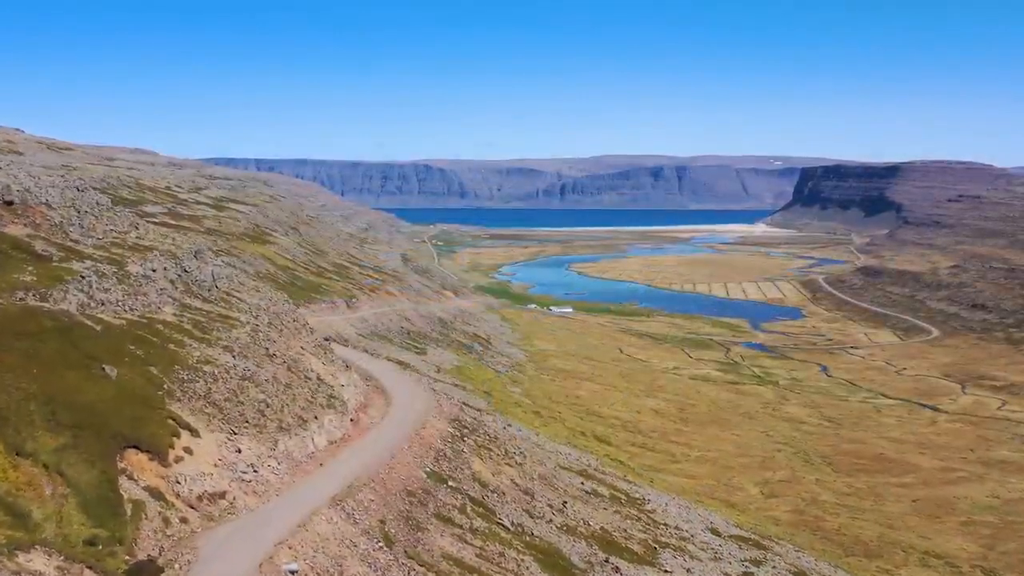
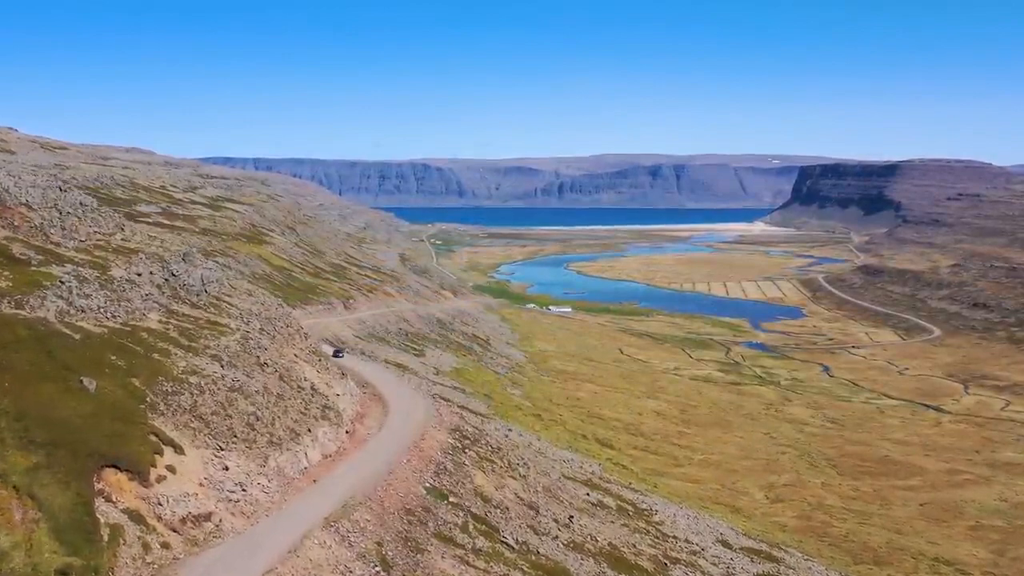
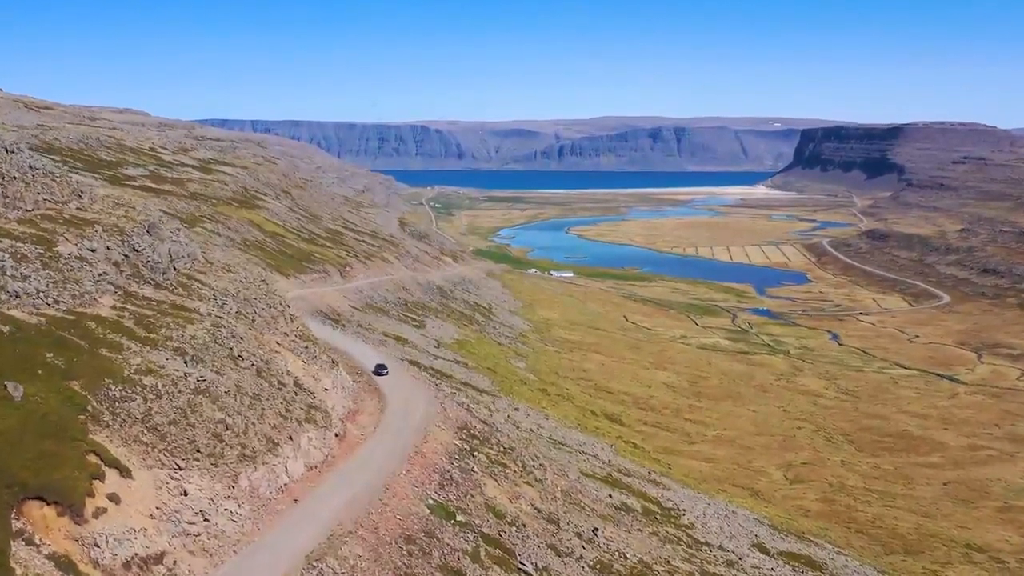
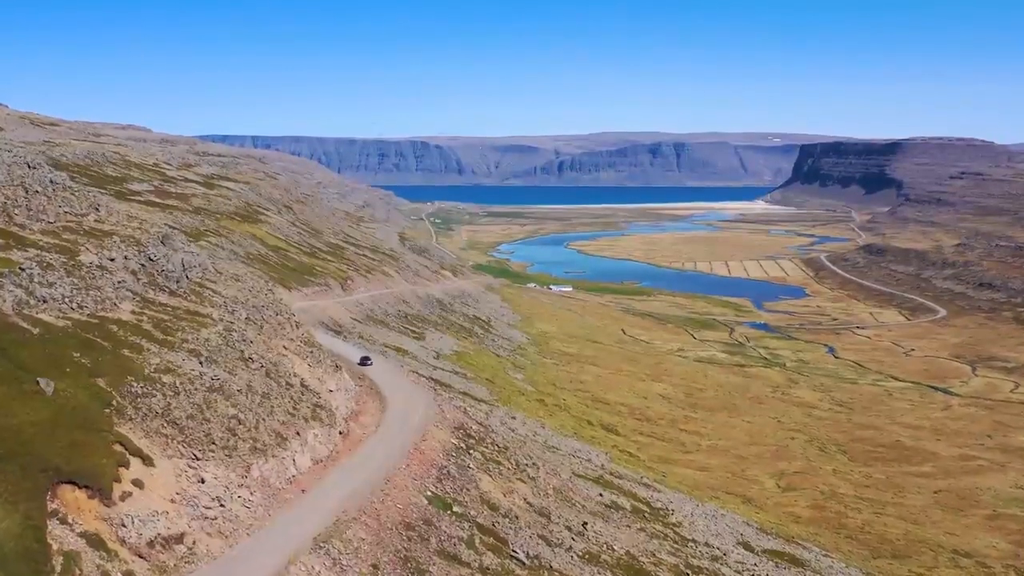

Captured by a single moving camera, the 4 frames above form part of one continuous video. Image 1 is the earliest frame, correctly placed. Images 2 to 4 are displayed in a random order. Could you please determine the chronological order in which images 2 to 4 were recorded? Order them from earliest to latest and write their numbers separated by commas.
2, 4, 3
